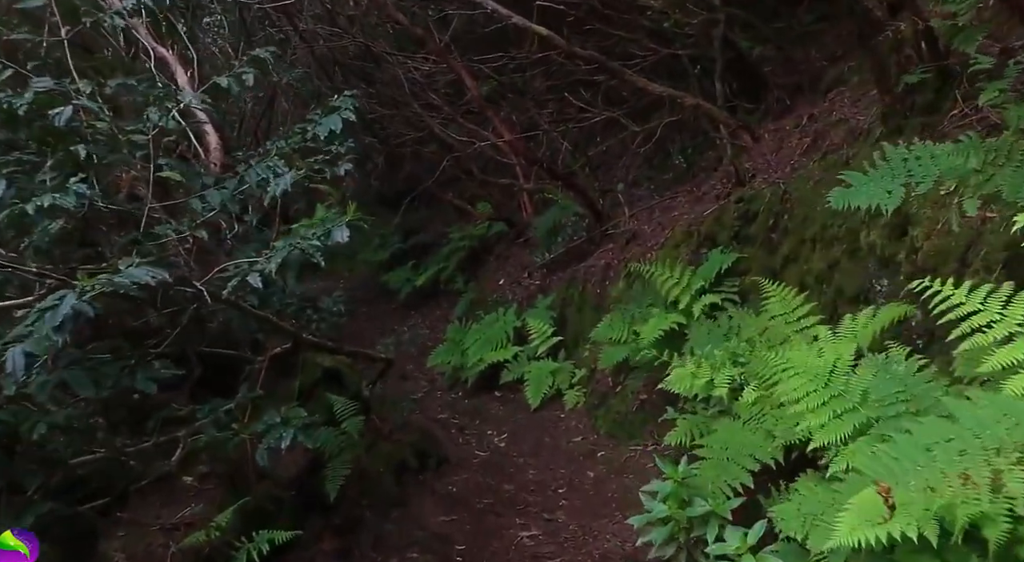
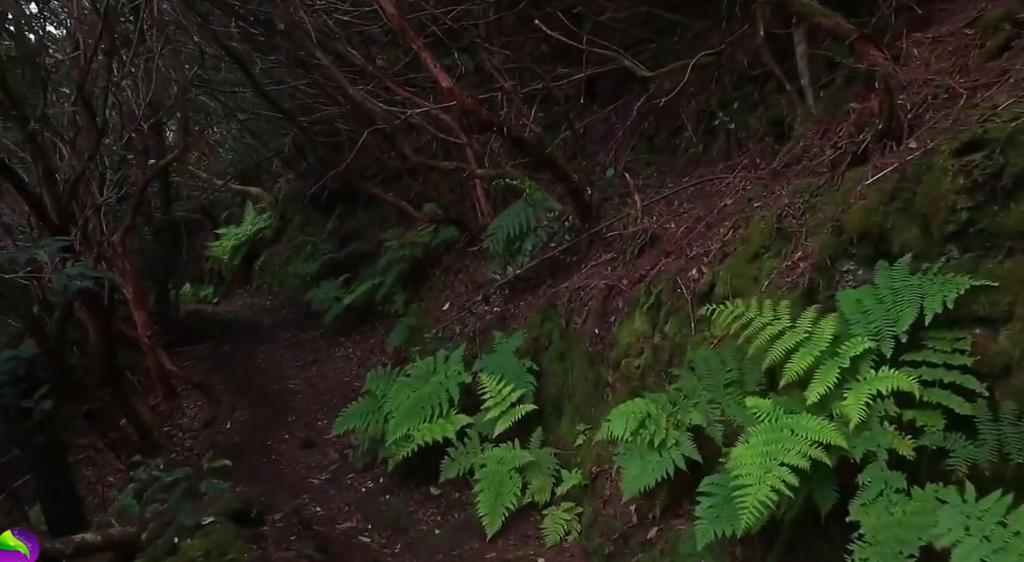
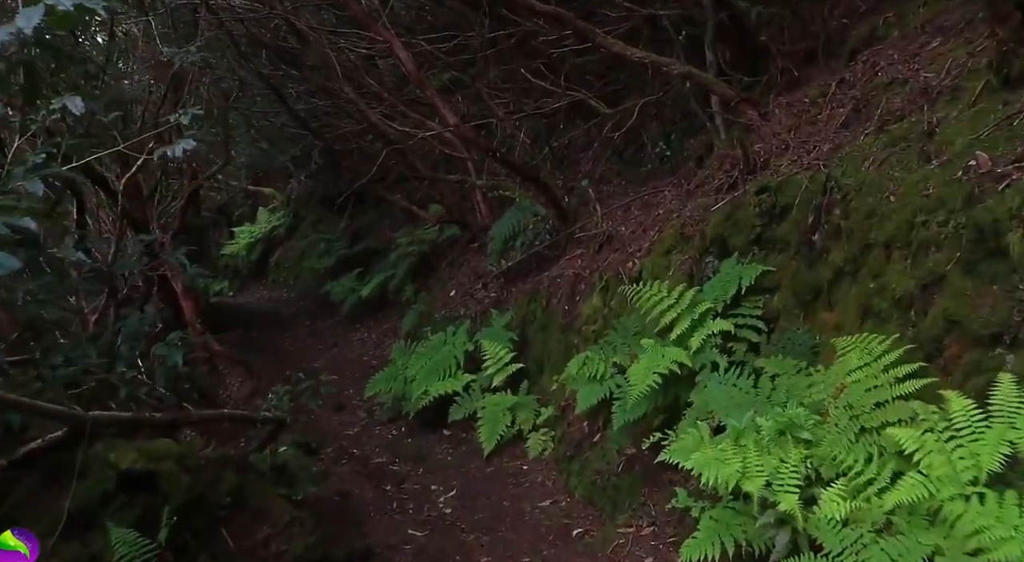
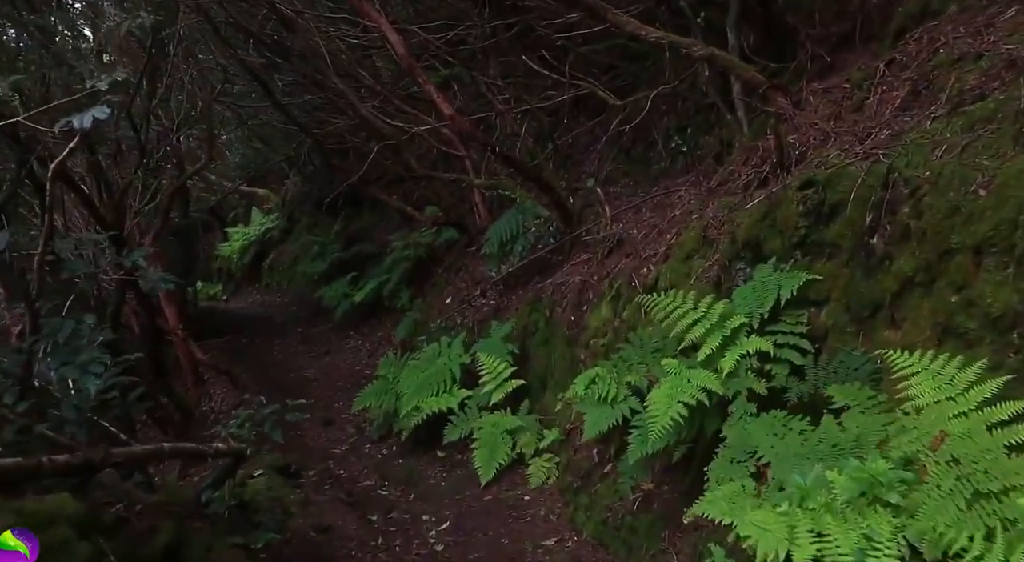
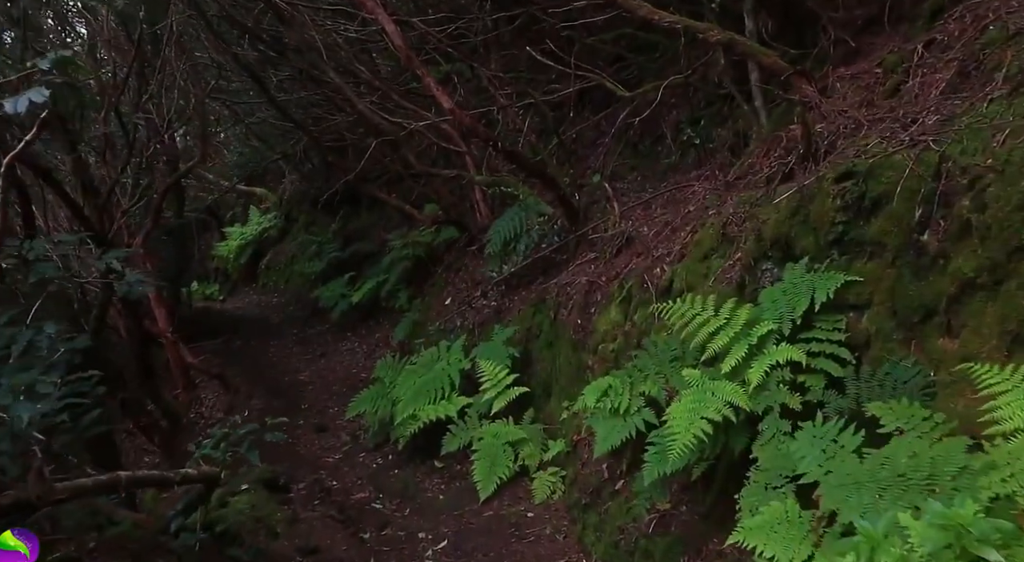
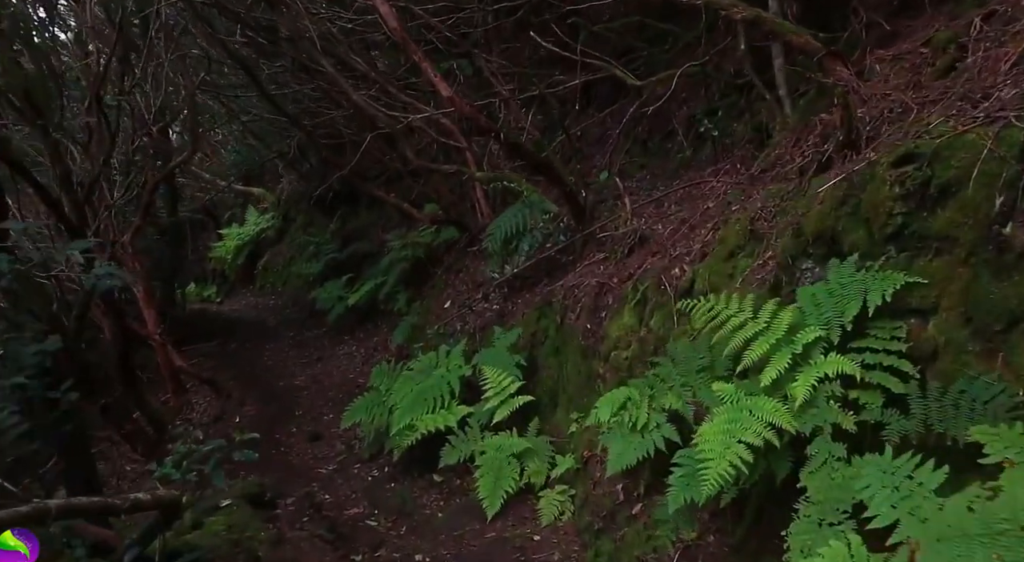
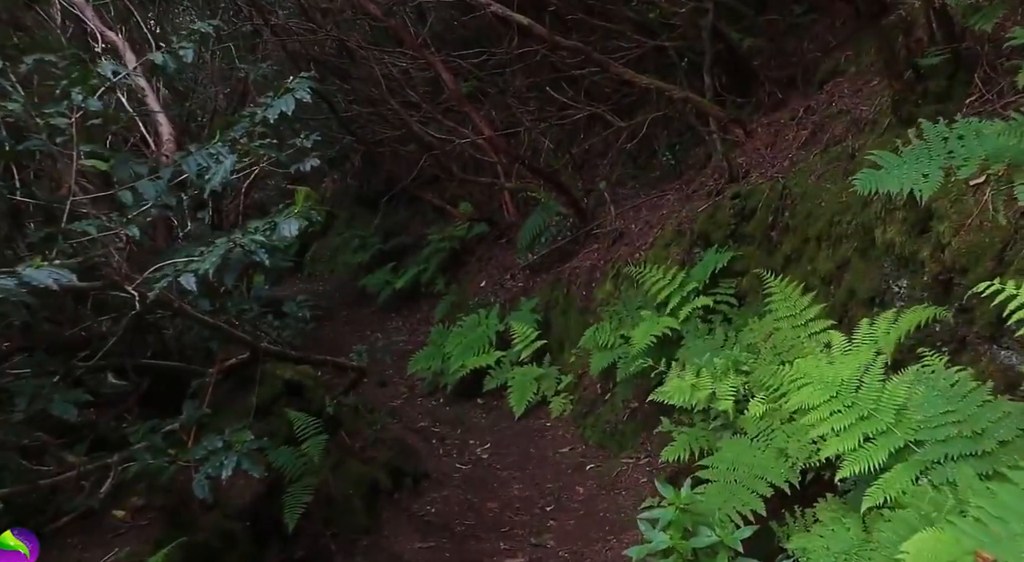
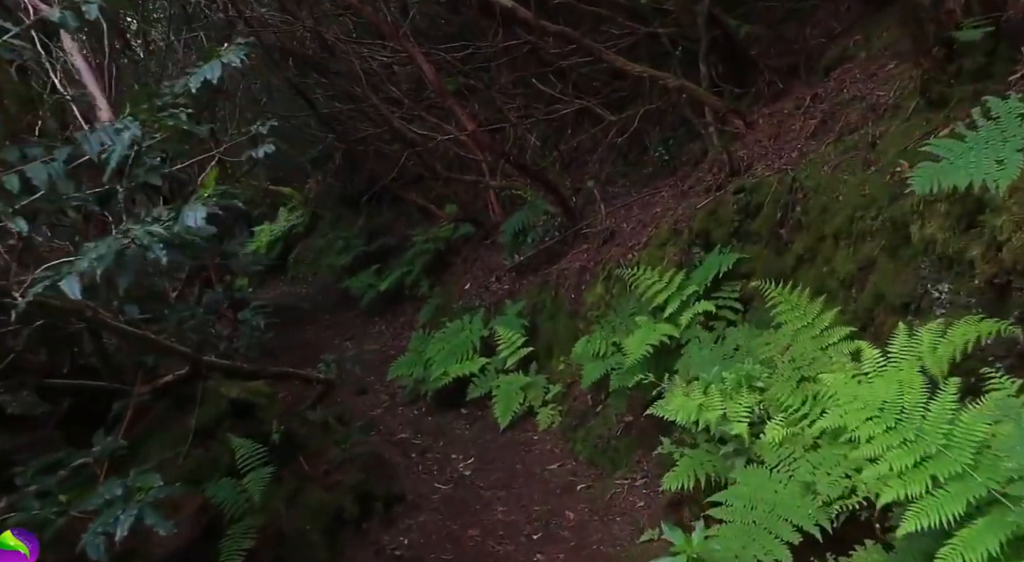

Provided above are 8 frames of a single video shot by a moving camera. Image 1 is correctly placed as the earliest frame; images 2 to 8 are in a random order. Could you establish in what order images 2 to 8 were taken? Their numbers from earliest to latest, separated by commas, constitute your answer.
7, 8, 3, 4, 5, 6, 2
